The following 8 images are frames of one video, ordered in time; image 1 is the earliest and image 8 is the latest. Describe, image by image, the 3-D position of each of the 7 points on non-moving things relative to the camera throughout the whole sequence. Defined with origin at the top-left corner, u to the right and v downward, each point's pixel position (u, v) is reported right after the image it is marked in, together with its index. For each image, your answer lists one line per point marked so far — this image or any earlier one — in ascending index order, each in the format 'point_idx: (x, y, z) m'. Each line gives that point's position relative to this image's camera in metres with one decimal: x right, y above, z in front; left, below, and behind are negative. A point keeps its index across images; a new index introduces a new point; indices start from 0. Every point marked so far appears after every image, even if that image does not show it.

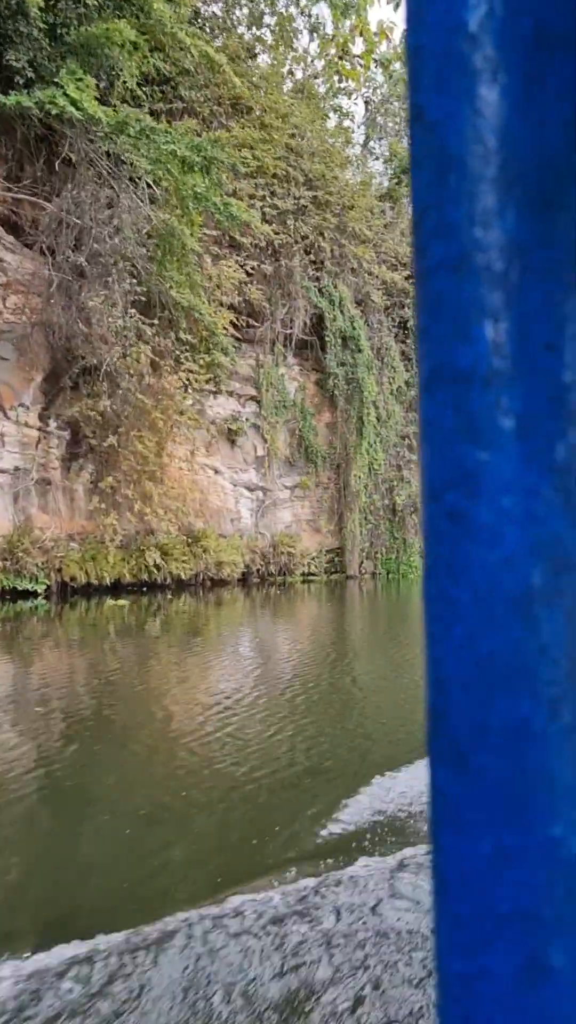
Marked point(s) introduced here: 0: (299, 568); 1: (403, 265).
0: (+0.2, -0.8, +11.9) m
1: (+1.8, +3.9, +13.2) m
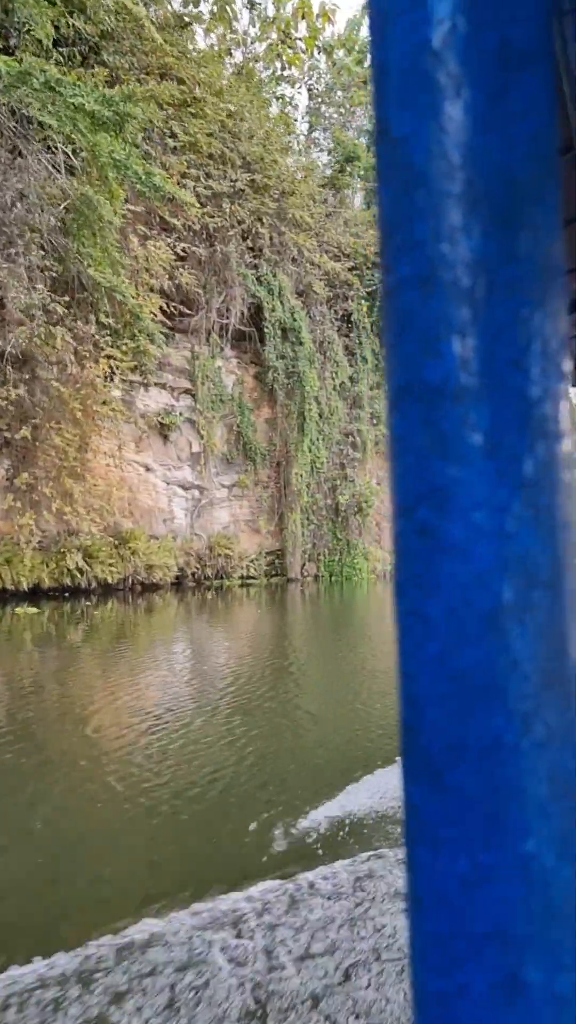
0: (-0.7, -0.8, +11.3) m
1: (+0.9, +3.9, +12.7) m
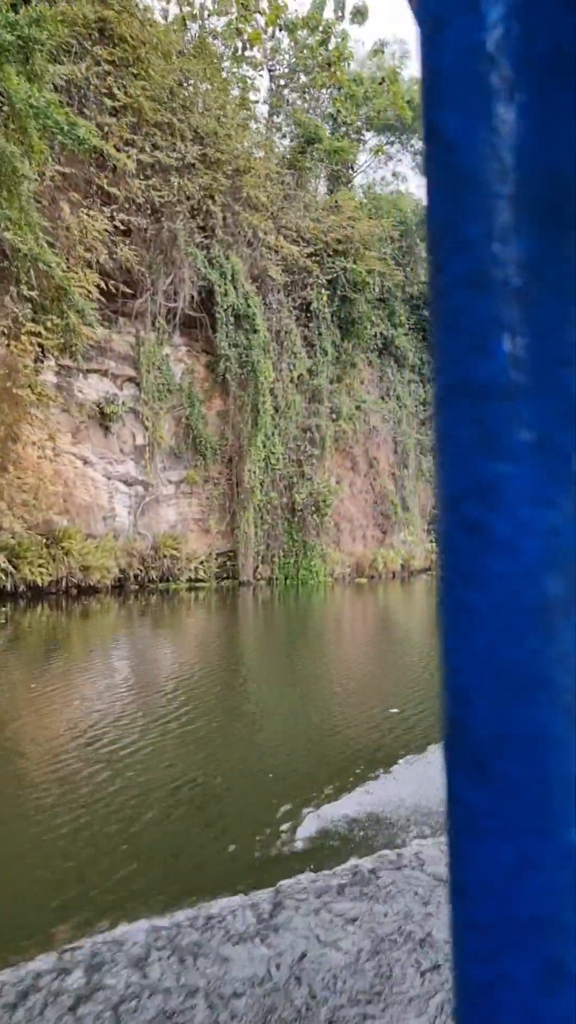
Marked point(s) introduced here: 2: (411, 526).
0: (-1.3, -0.8, +10.5) m
1: (+0.2, +3.9, +12.1) m
2: (+2.2, -0.2, +15.0) m
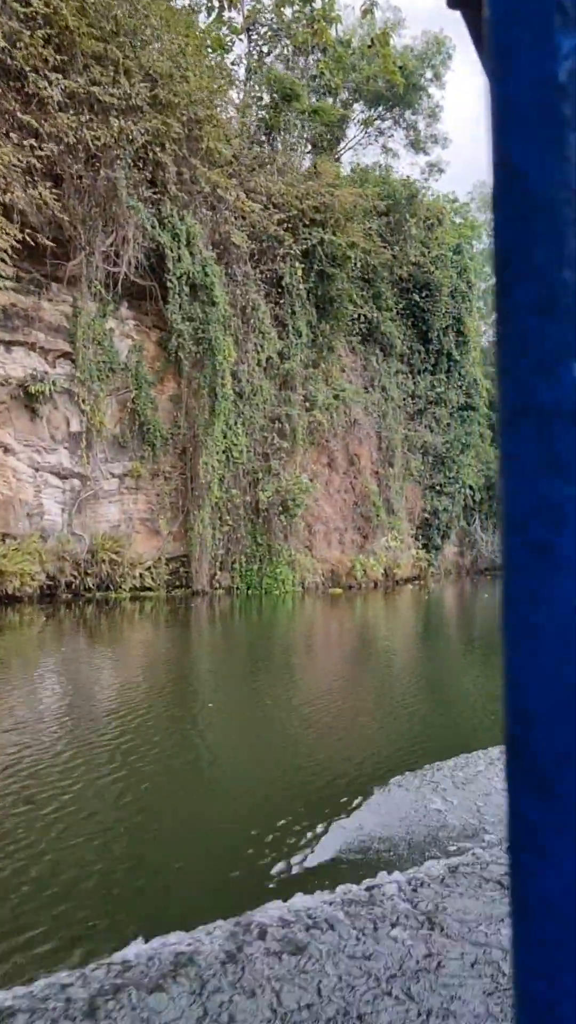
0: (-1.8, -0.8, +9.1) m
1: (-0.1, +3.9, +10.7) m
2: (+1.7, -0.3, +13.6) m
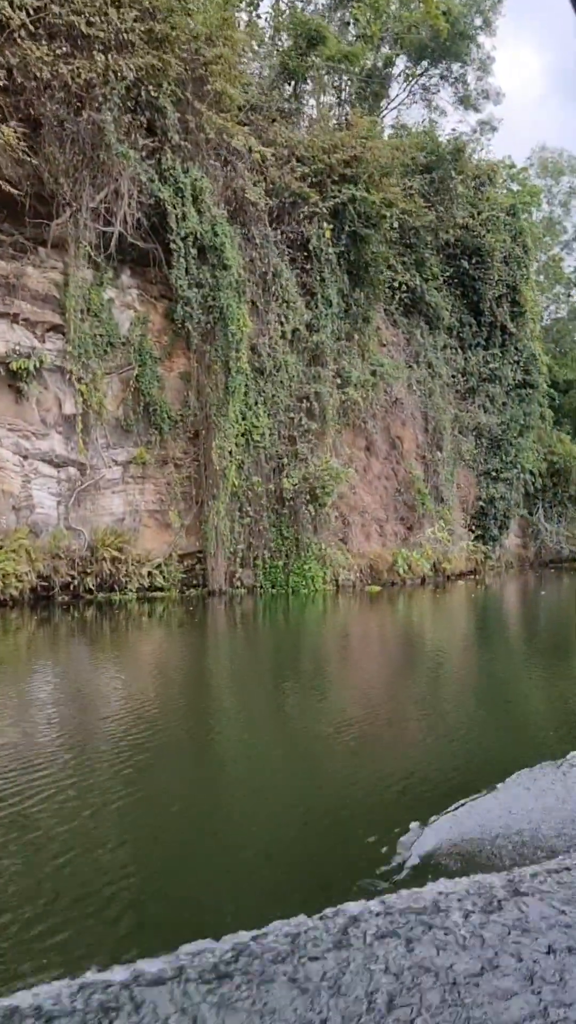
0: (-1.5, -0.7, +8.1) m
1: (+0.1, +4.0, +9.6) m
2: (+2.3, -0.1, +12.3) m
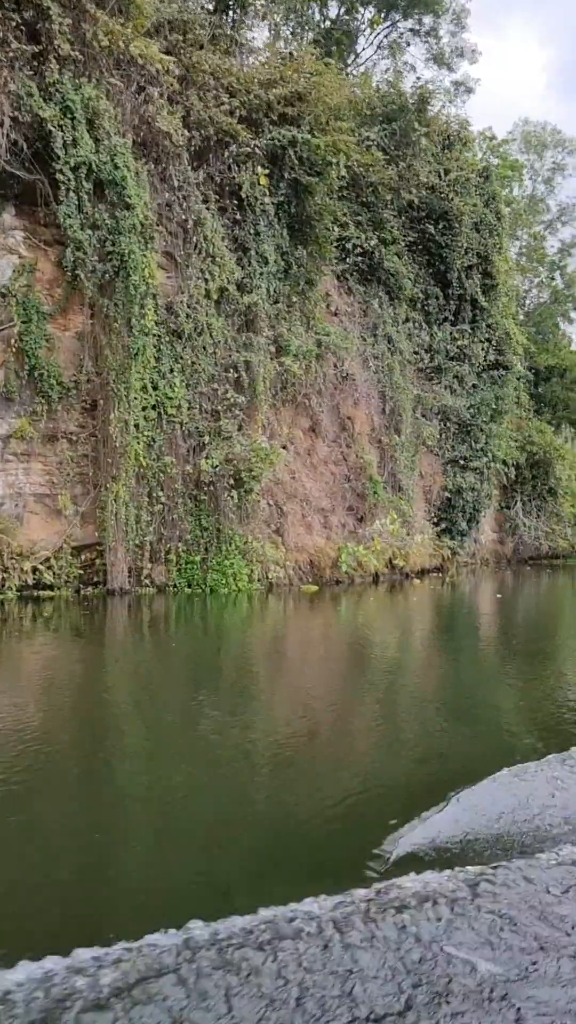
0: (-2.3, -0.5, +6.8) m
1: (-0.6, +4.1, +8.2) m
2: (+1.5, 0.0, +11.0) m
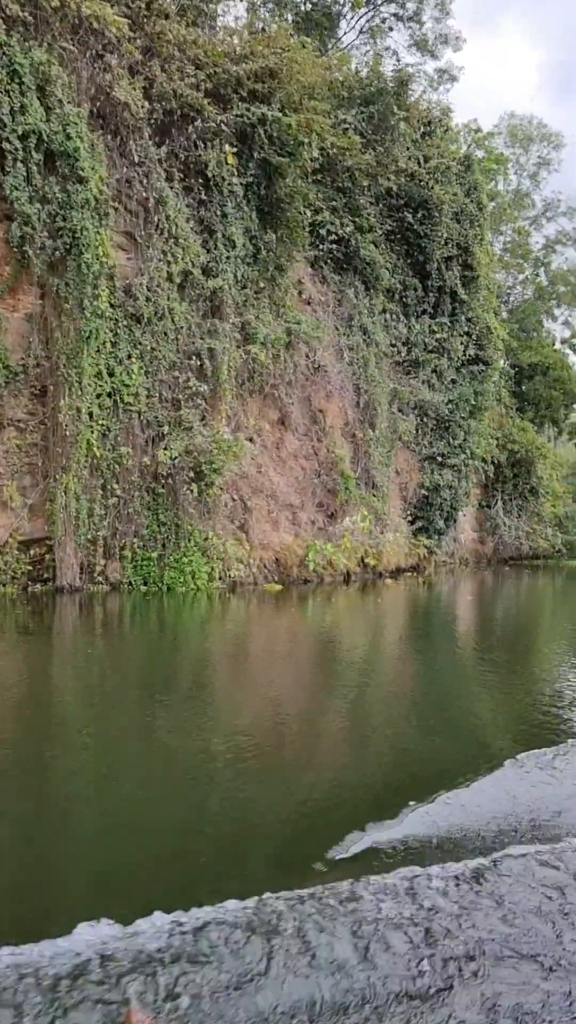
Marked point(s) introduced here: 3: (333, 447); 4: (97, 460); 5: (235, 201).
0: (-2.6, -0.5, +6.4) m
1: (-0.9, +4.2, +7.8) m
2: (+1.1, 0.0, +10.7) m
3: (+0.5, +0.8, +9.9) m
4: (-1.6, +0.4, +7.0) m
5: (-0.5, +3.2, +8.5) m
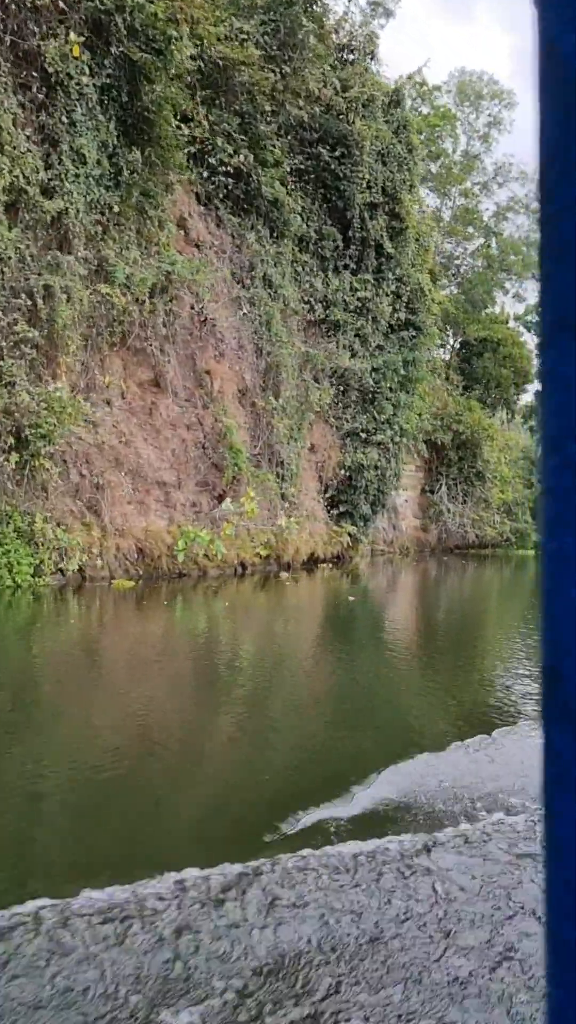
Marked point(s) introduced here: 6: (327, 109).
0: (-3.6, -0.3, +4.8) m
1: (-2.0, +4.3, +6.2) m
2: (-0.1, +0.2, +9.2) m
3: (-0.7, +1.0, +8.4) m
4: (-2.7, +0.6, +5.4) m
5: (-1.7, +3.3, +6.9) m
6: (+0.5, +4.8, +10.0) m
